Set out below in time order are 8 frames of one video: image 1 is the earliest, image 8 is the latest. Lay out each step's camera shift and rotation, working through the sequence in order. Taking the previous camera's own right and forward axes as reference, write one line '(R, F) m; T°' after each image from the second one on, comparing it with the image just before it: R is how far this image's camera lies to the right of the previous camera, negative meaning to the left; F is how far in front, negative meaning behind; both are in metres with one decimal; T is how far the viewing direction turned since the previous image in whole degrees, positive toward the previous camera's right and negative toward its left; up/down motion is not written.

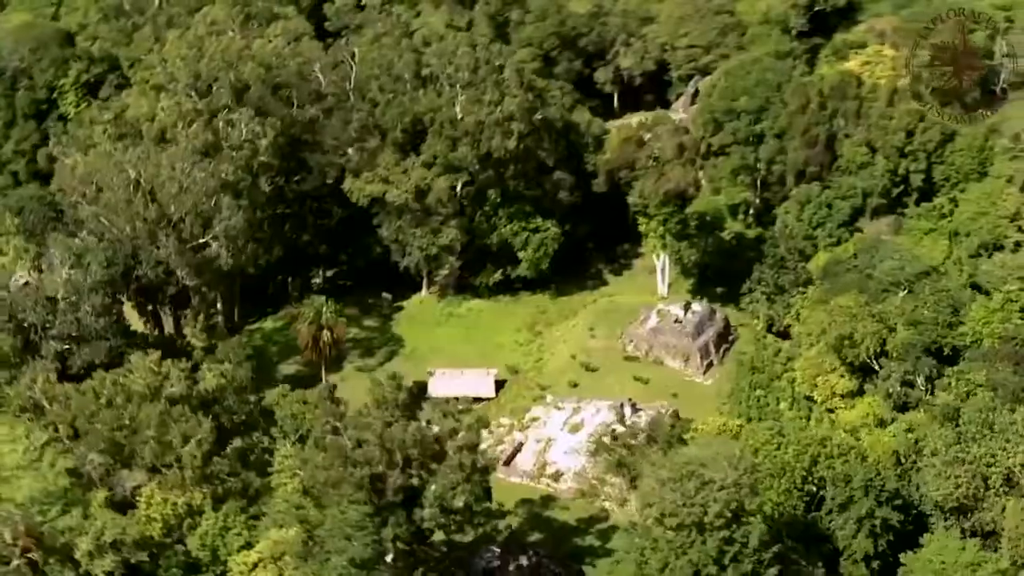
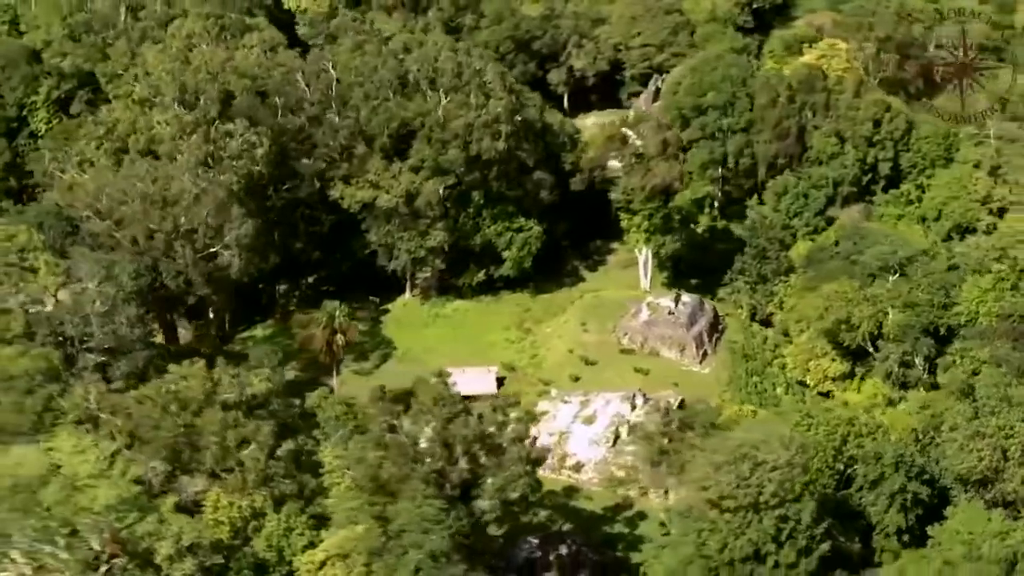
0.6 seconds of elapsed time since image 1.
(-3.2, -0.6) m; +5°
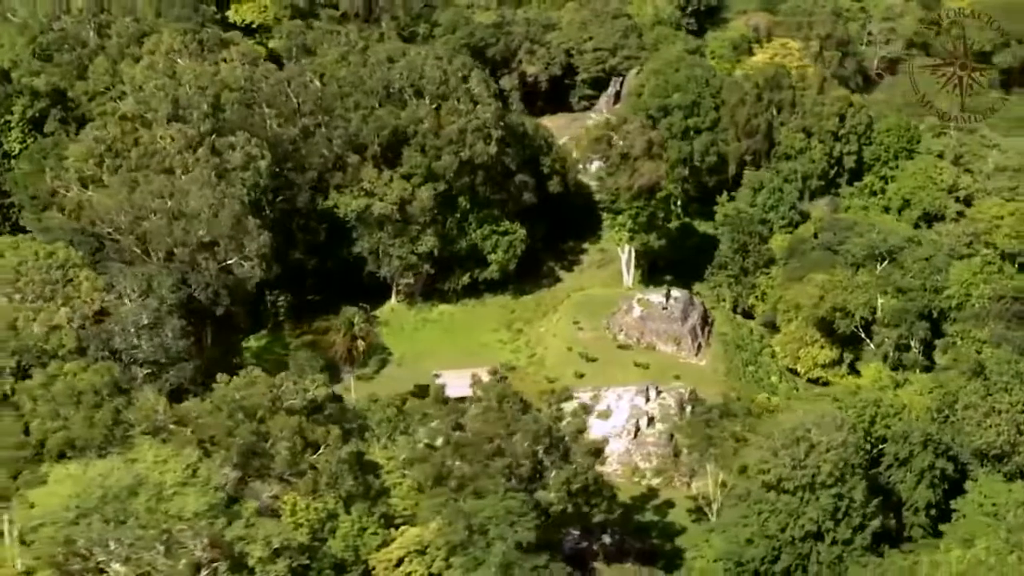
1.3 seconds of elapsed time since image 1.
(-3.7, -0.8) m; +5°
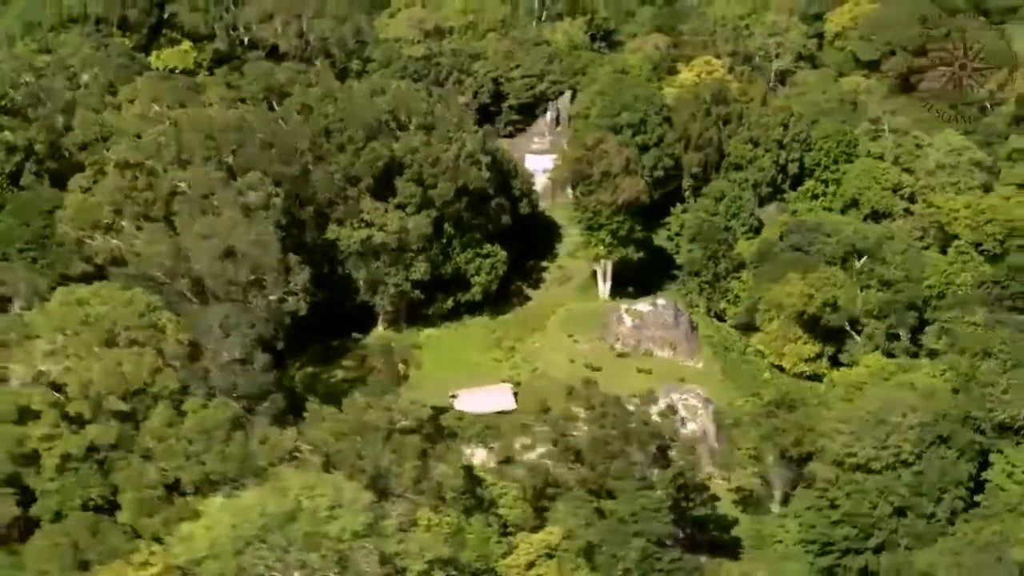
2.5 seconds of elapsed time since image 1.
(-6.4, -1.3) m; +8°
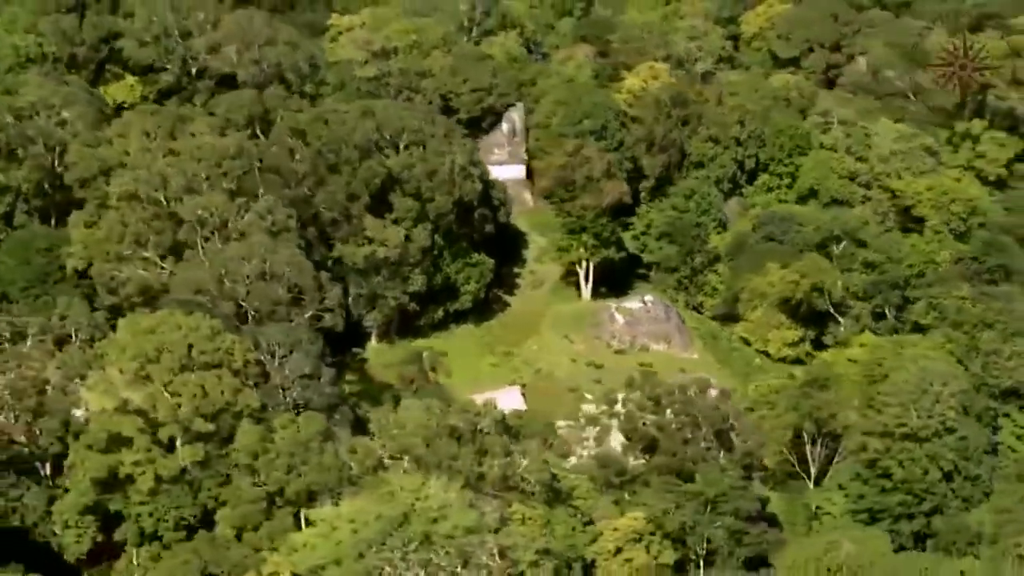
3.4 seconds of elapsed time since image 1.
(-4.7, -1.3) m; +6°
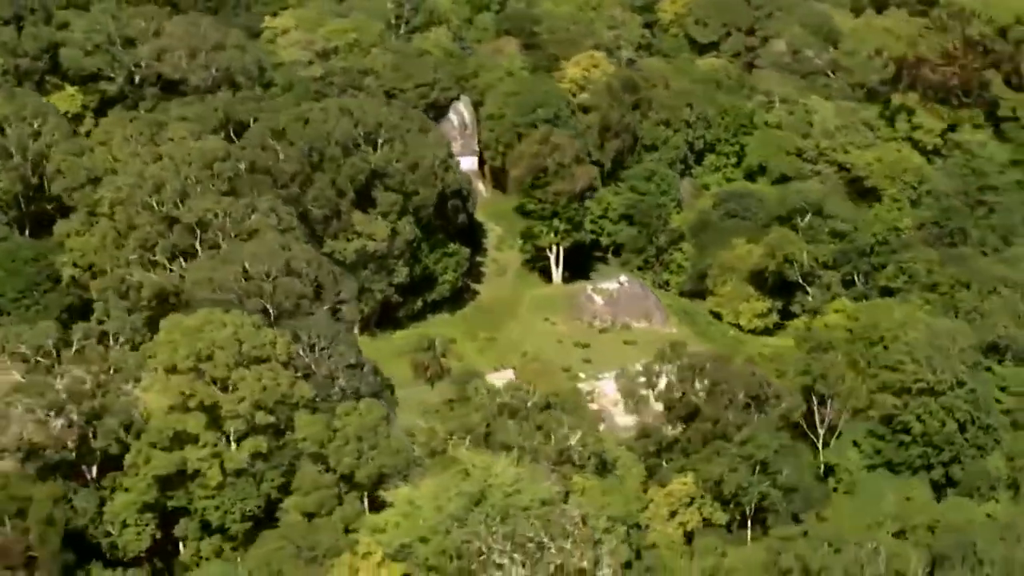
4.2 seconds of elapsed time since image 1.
(-4.3, -1.1) m; +6°
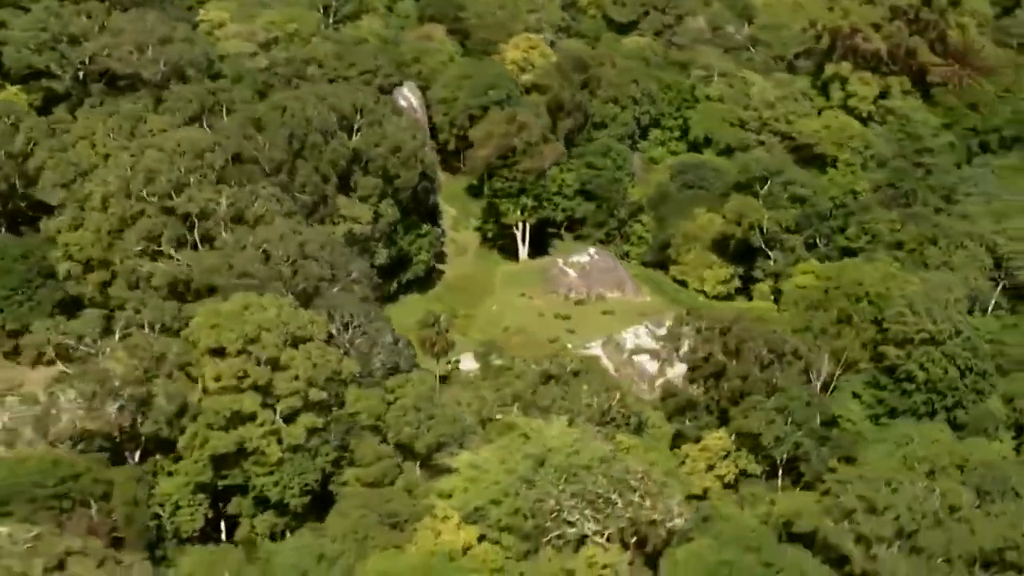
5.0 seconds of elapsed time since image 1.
(-4.3, -1.2) m; +5°
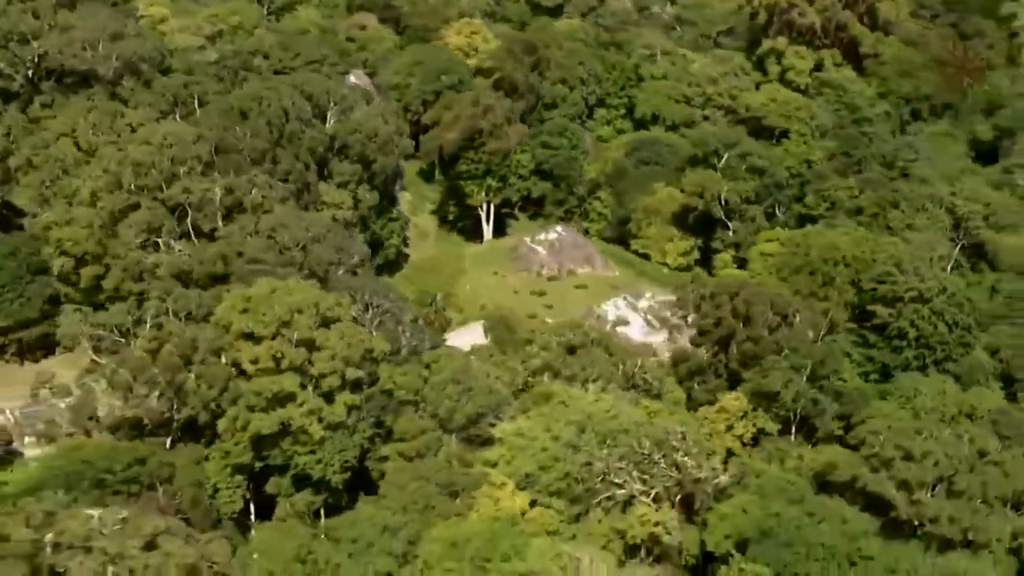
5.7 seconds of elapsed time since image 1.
(-3.7, -1.1) m; +5°
